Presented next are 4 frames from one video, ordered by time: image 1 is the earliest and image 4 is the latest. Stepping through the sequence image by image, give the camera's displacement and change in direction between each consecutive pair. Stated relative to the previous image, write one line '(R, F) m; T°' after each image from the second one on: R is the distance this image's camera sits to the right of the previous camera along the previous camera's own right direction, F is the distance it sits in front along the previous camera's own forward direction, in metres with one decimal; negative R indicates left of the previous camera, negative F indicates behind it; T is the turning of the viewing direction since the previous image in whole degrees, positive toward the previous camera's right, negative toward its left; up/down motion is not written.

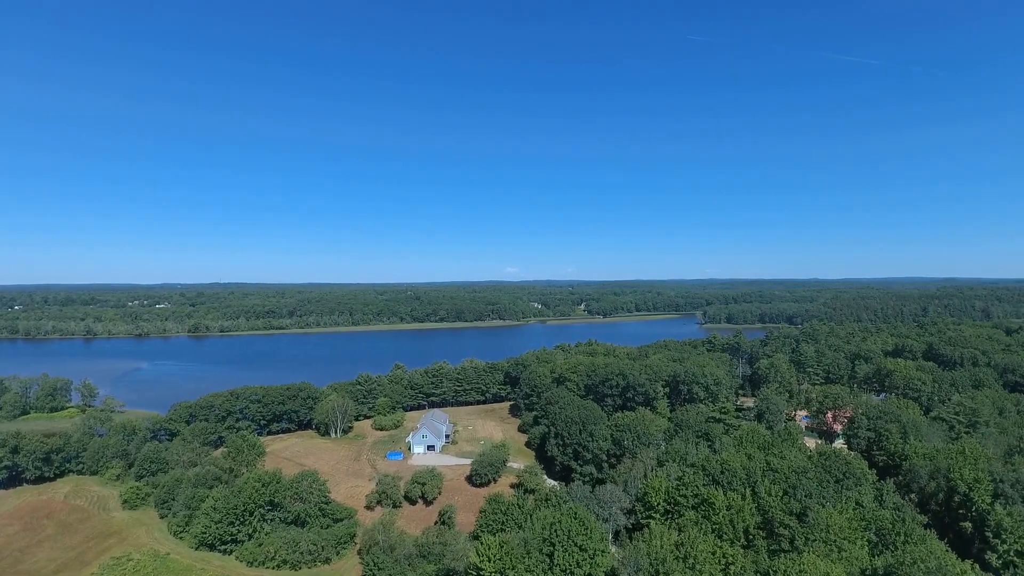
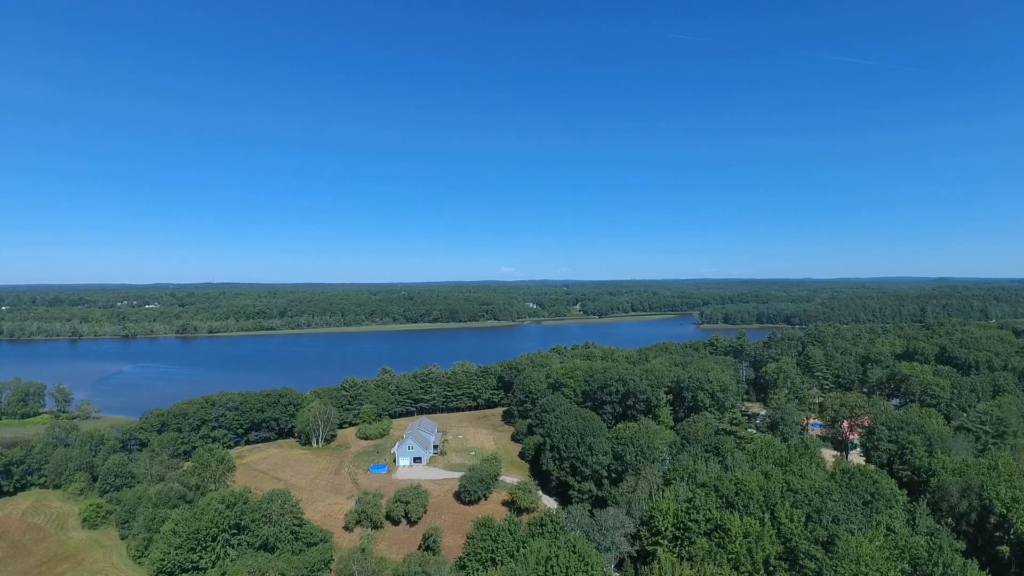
(+0.2, +2.9) m; +1°
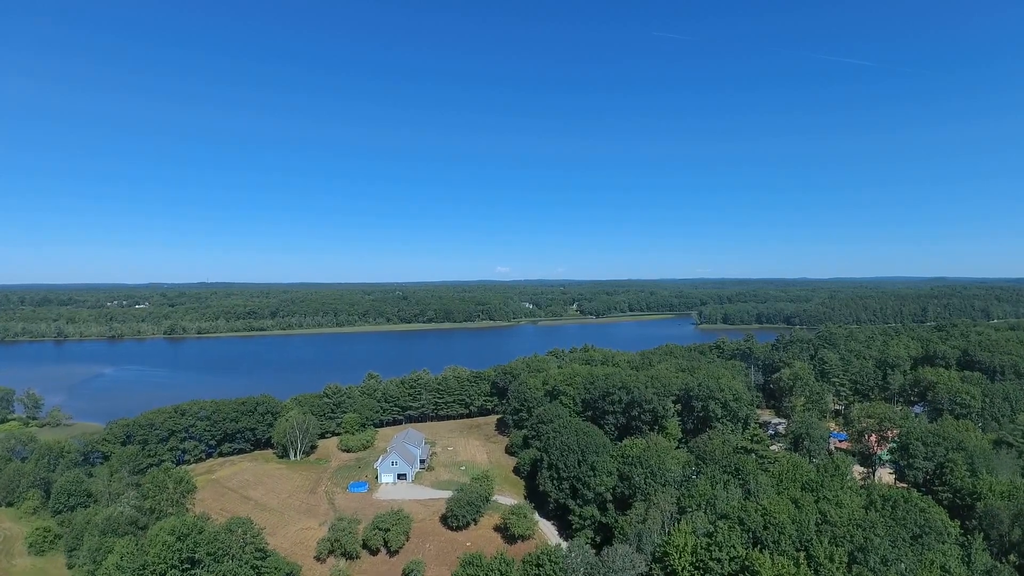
(+0.2, +3.5) m; 0°
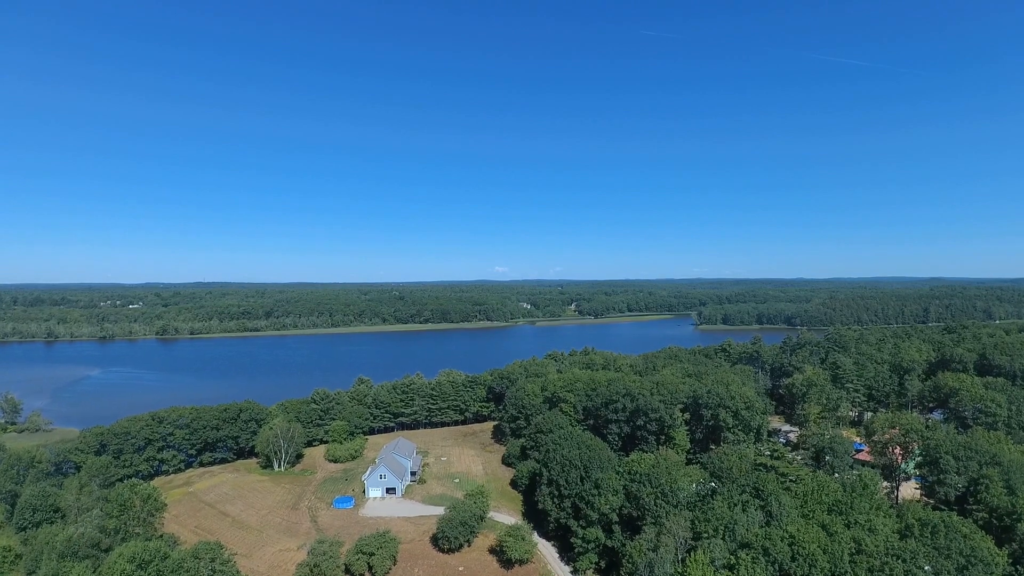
(+0.1, +2.4) m; 0°
